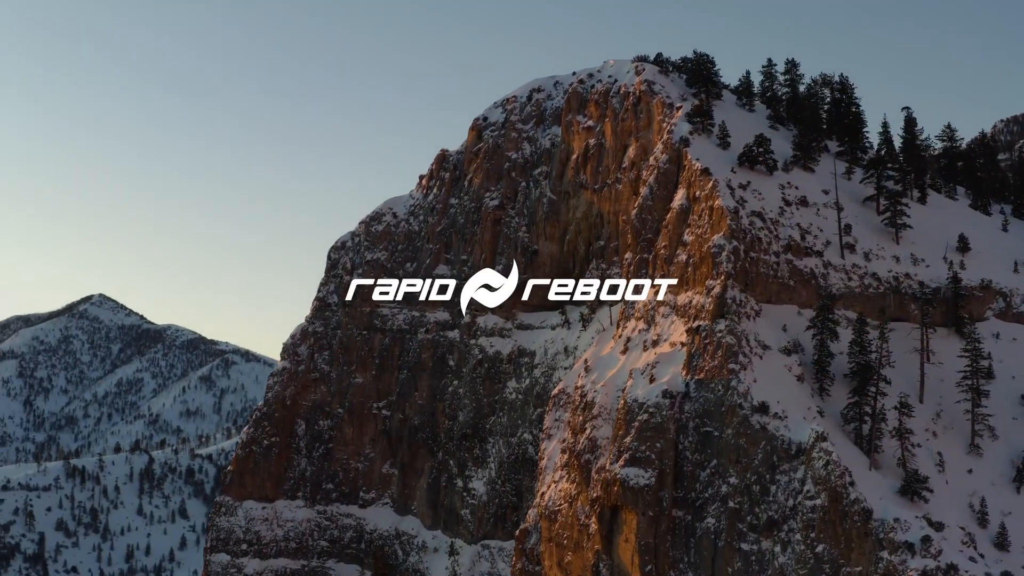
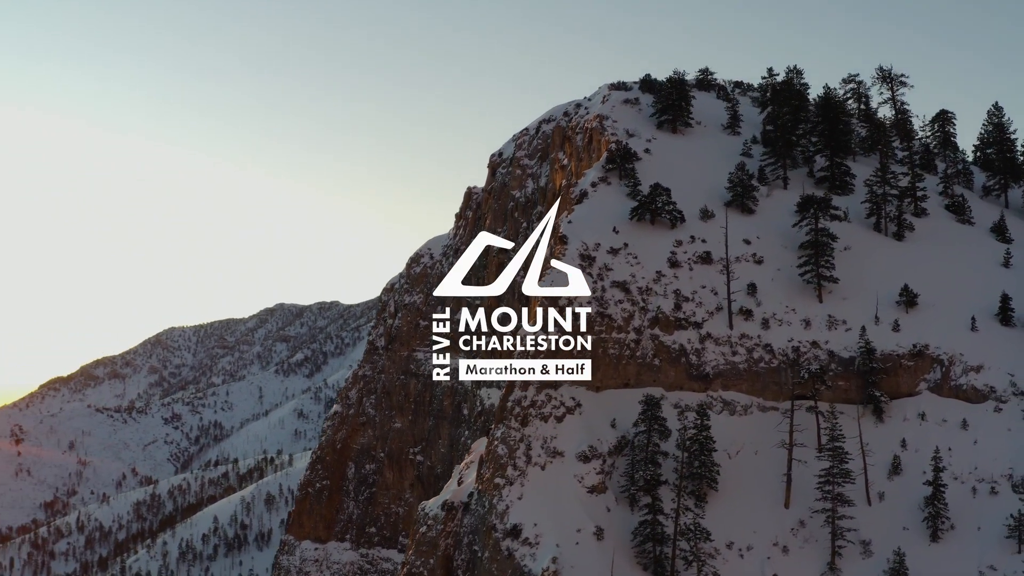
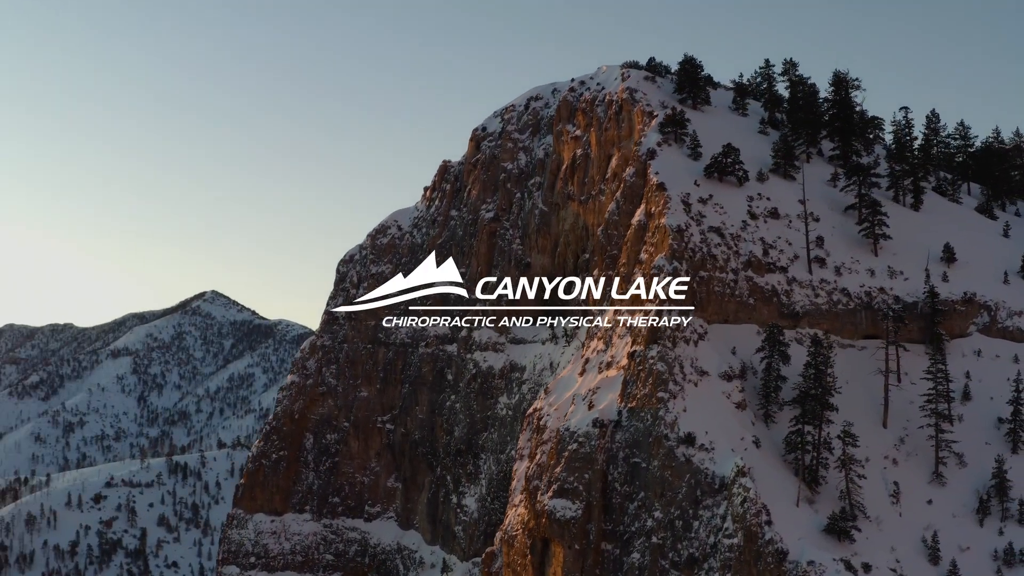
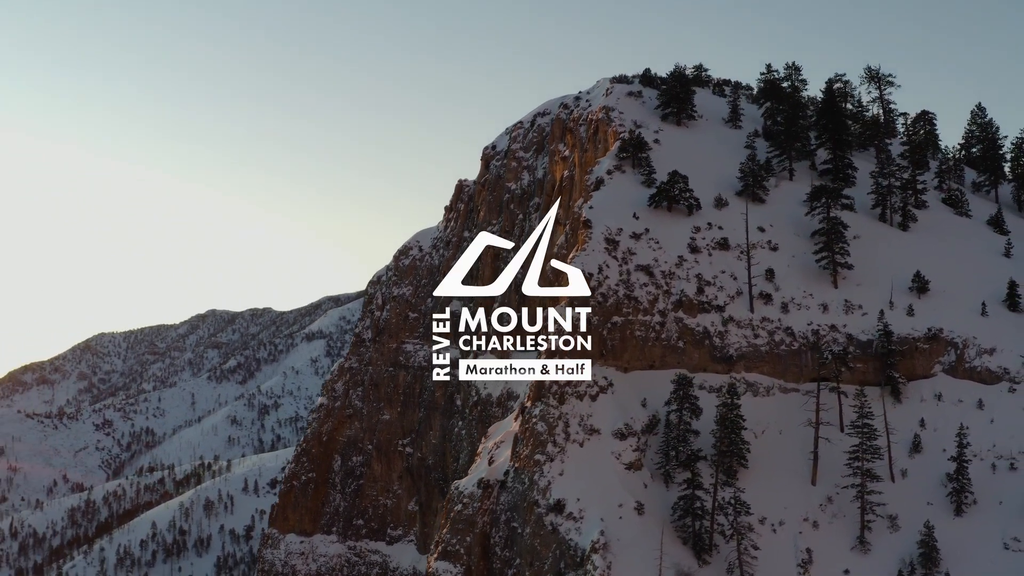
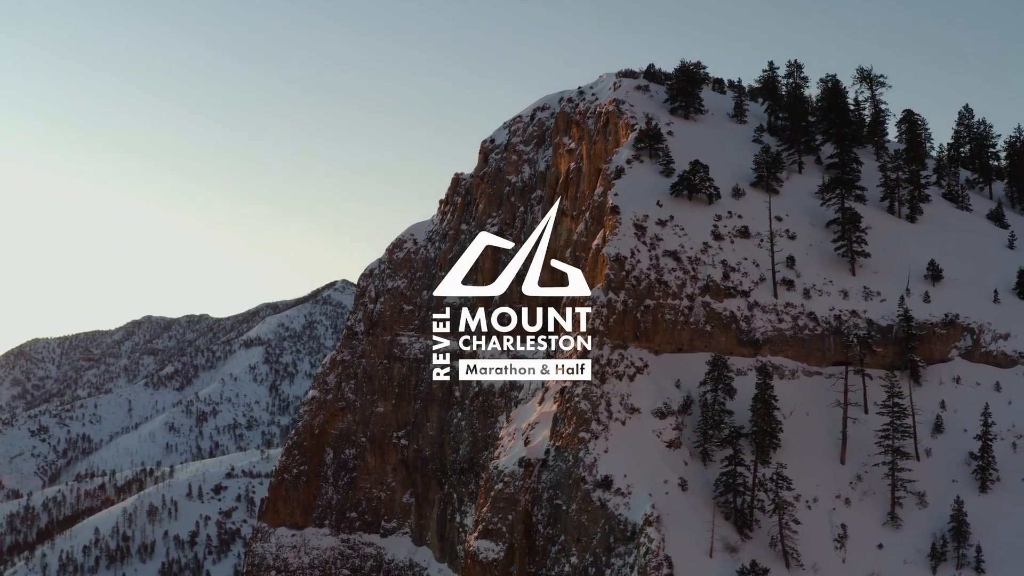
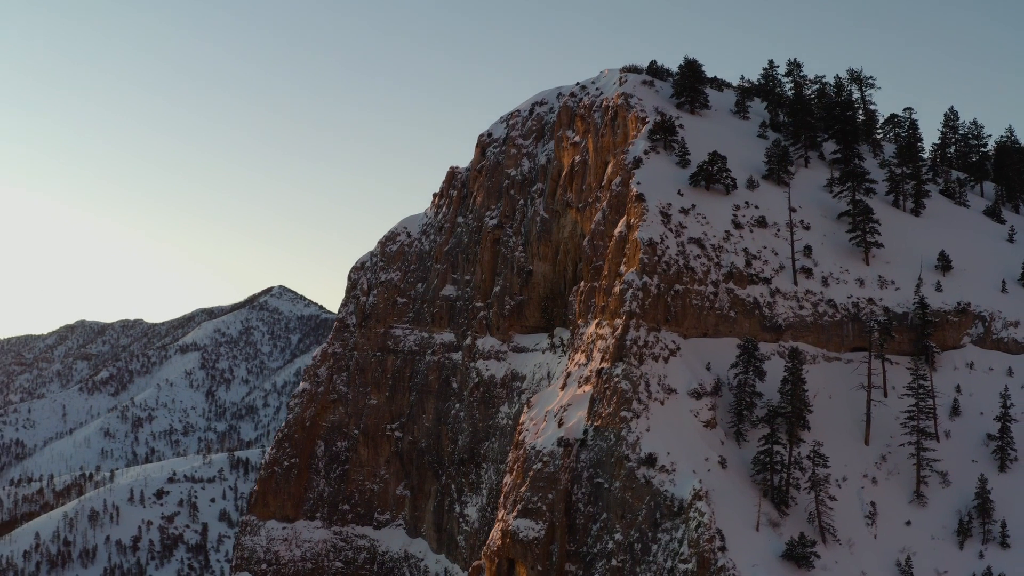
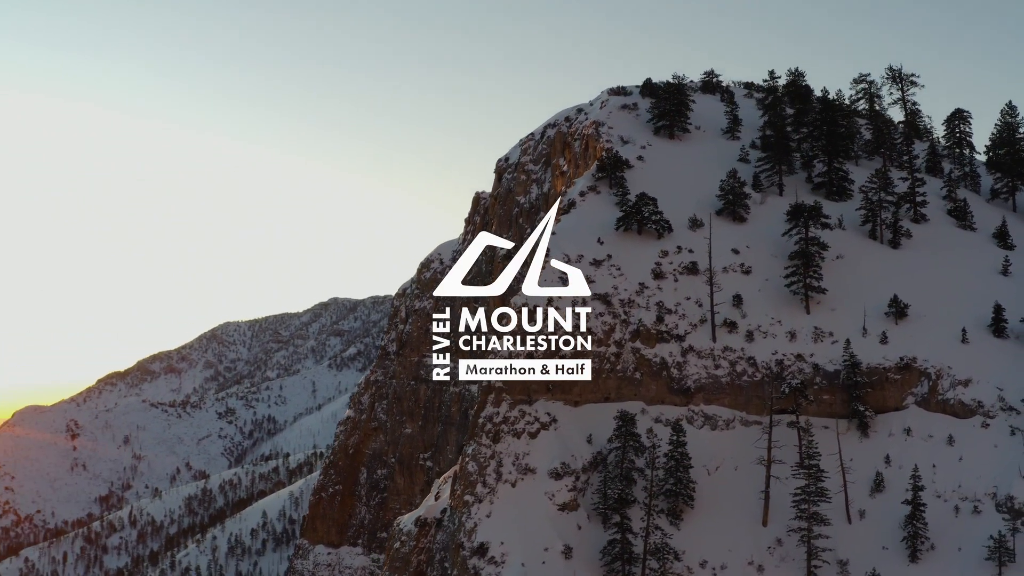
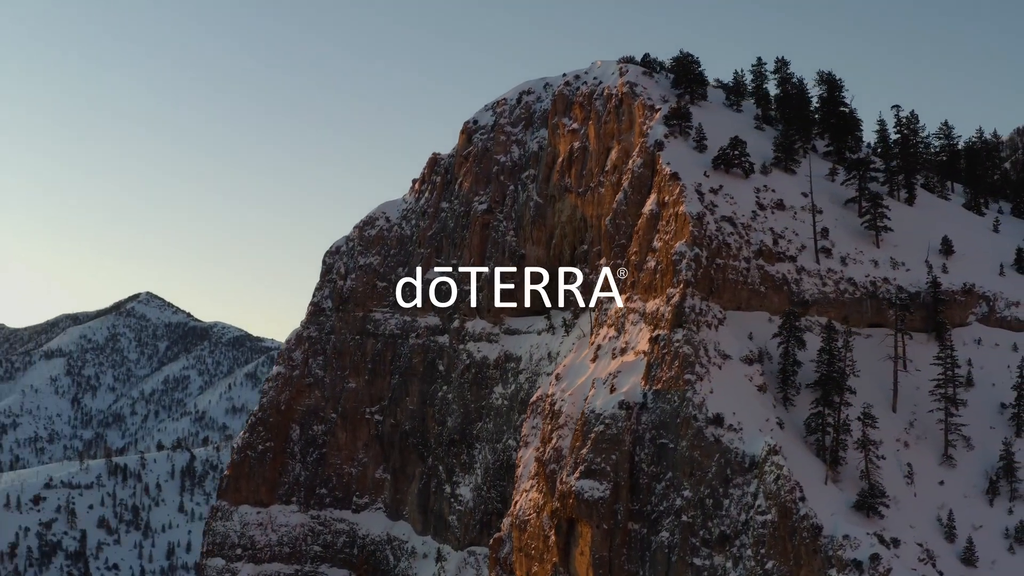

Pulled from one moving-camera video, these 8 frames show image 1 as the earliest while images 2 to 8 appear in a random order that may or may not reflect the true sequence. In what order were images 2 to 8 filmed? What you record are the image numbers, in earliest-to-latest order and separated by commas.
8, 3, 6, 5, 4, 2, 7
